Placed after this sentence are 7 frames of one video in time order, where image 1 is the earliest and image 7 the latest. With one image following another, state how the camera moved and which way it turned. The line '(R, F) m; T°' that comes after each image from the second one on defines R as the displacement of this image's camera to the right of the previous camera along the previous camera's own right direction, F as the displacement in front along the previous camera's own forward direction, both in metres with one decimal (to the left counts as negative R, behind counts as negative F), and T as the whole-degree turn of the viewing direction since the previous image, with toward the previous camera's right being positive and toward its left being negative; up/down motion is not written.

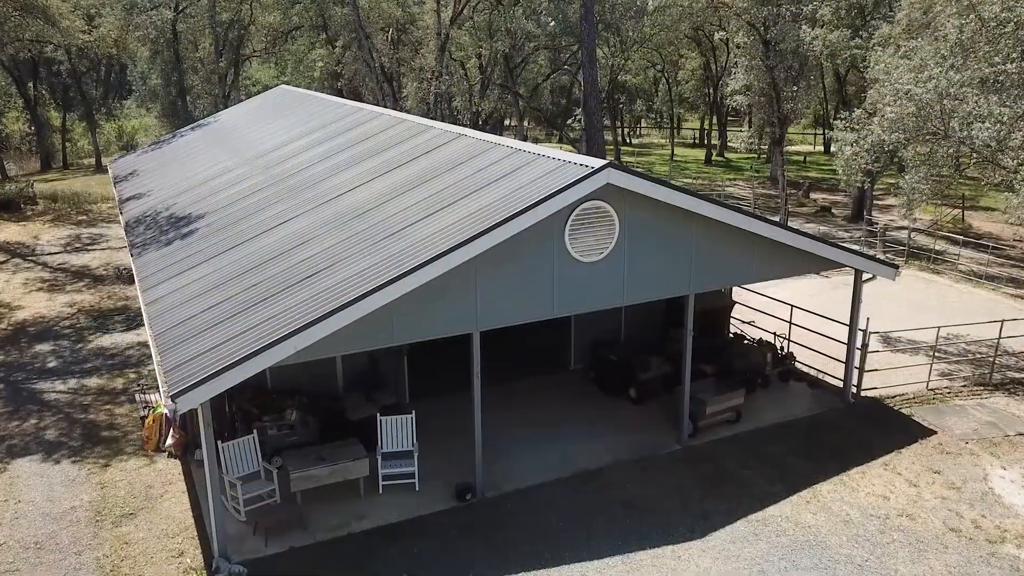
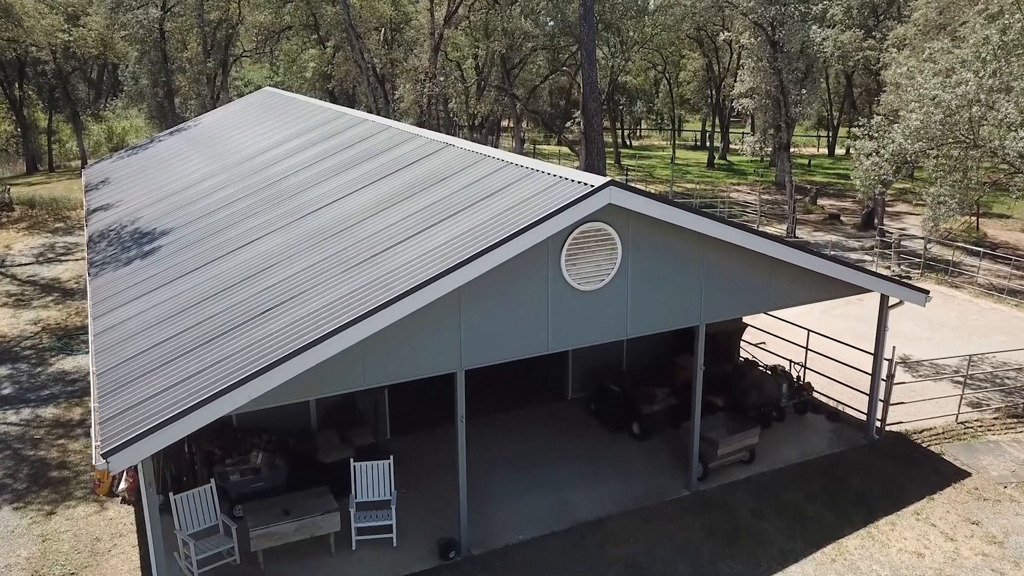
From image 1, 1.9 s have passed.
(+0.1, +1.0) m; 0°
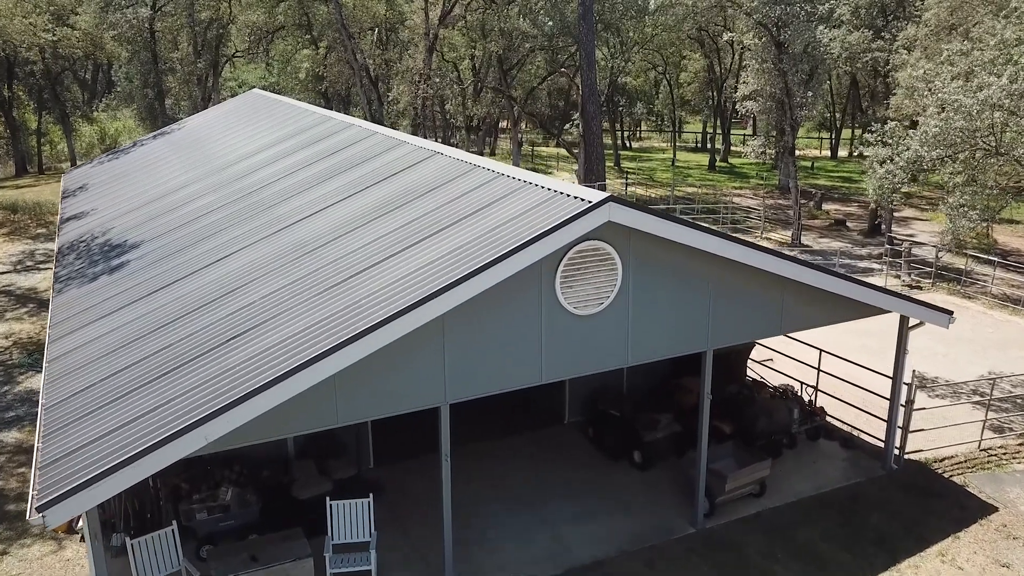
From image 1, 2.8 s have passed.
(+0.1, +0.7) m; 0°
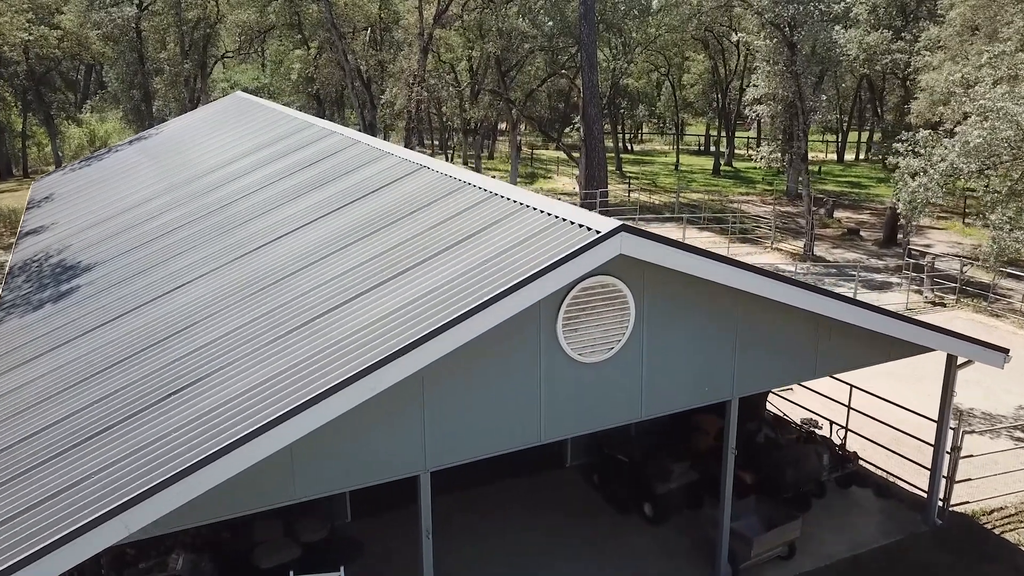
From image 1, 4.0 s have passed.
(0.0, +1.1) m; 0°
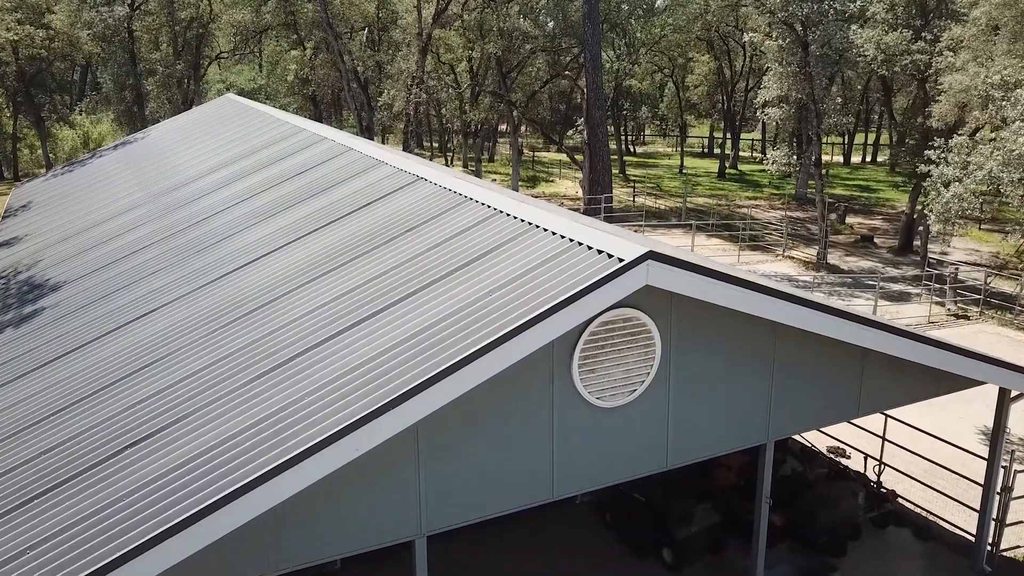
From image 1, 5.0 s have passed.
(-0.1, +0.8) m; 0°
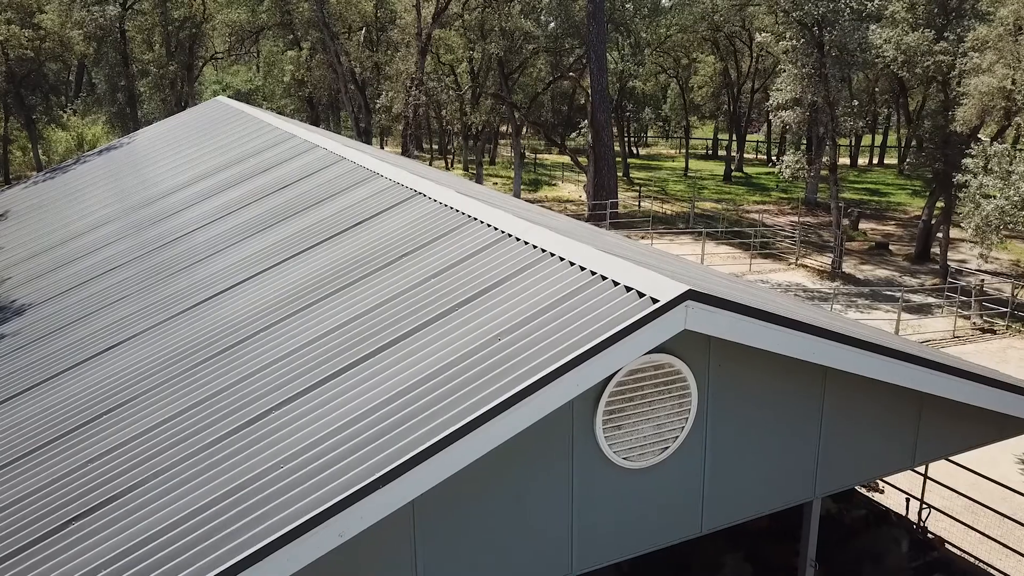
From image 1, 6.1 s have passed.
(-0.1, +0.8) m; 0°
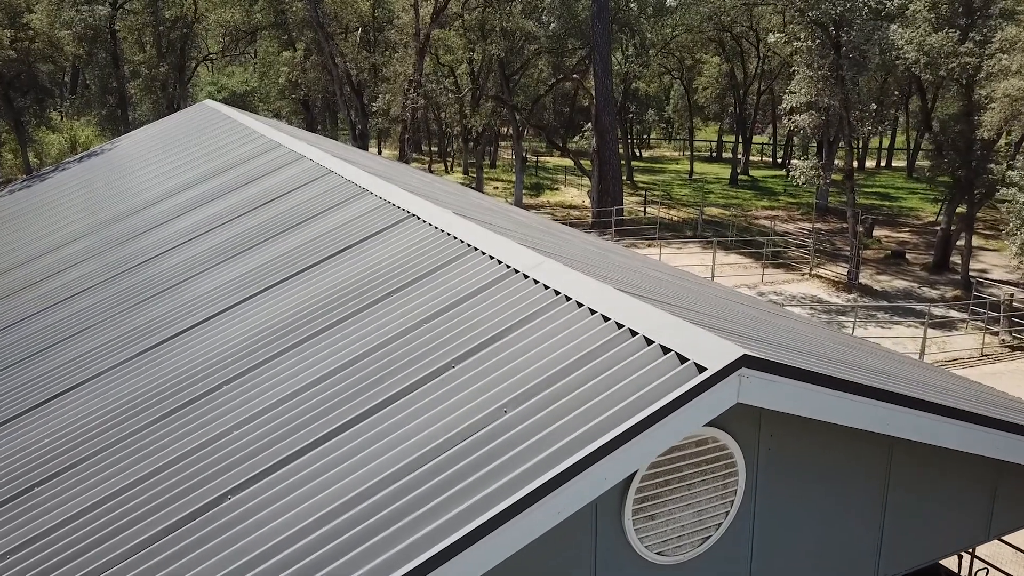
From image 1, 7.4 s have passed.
(0.0, +0.9) m; 0°
